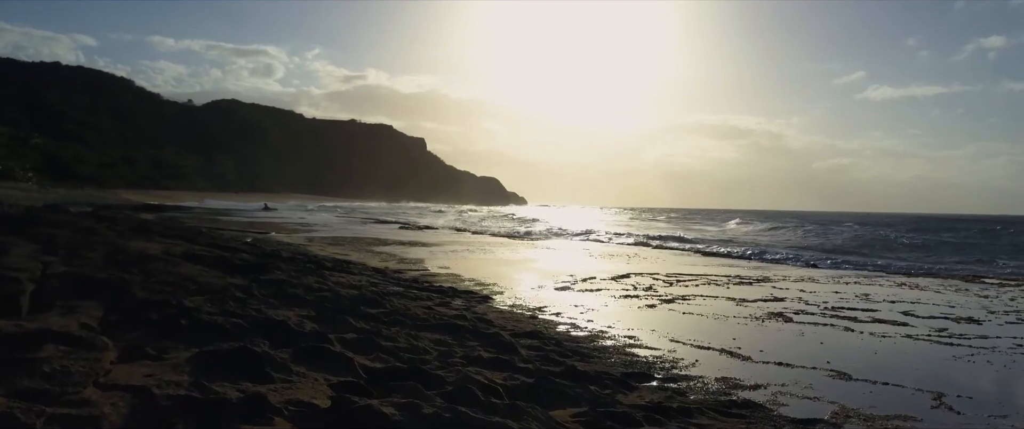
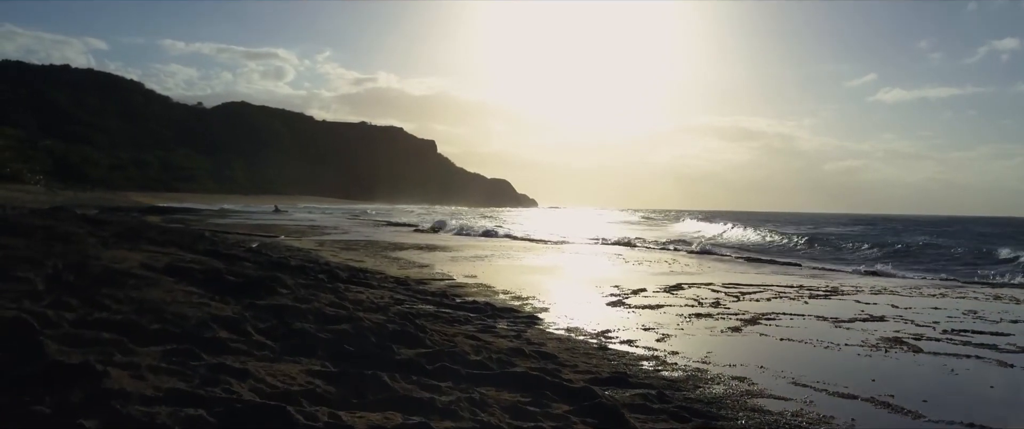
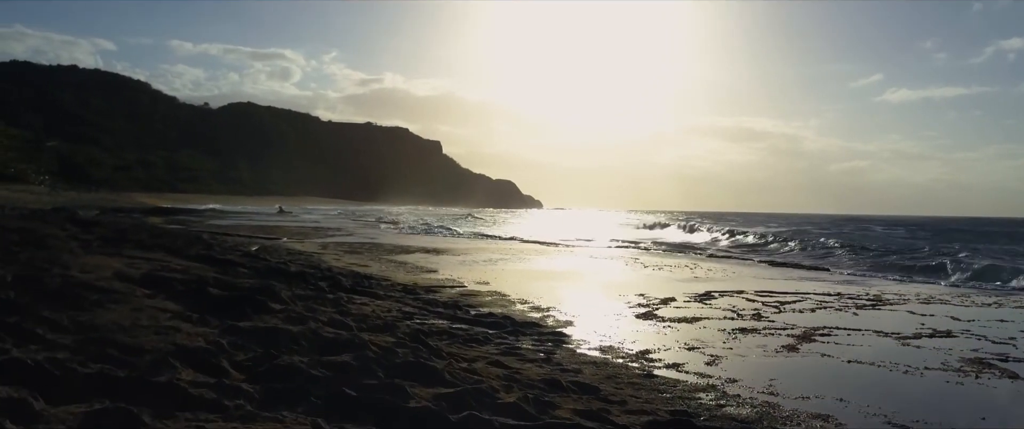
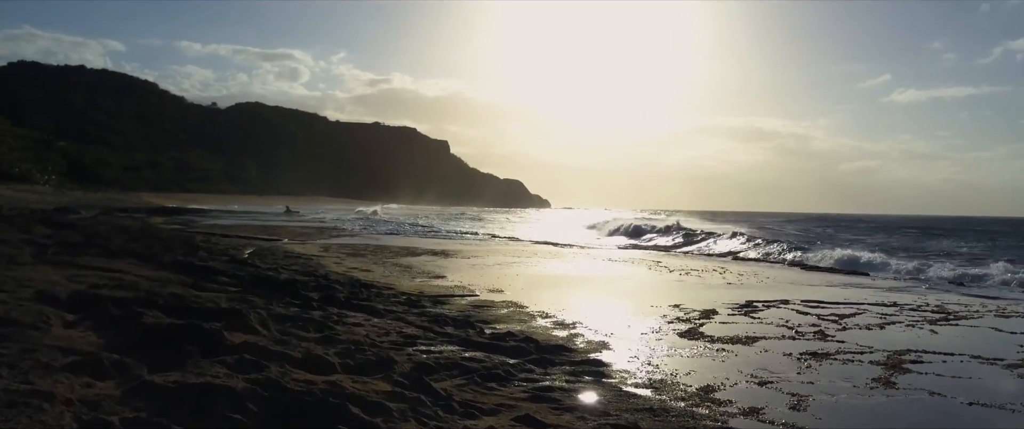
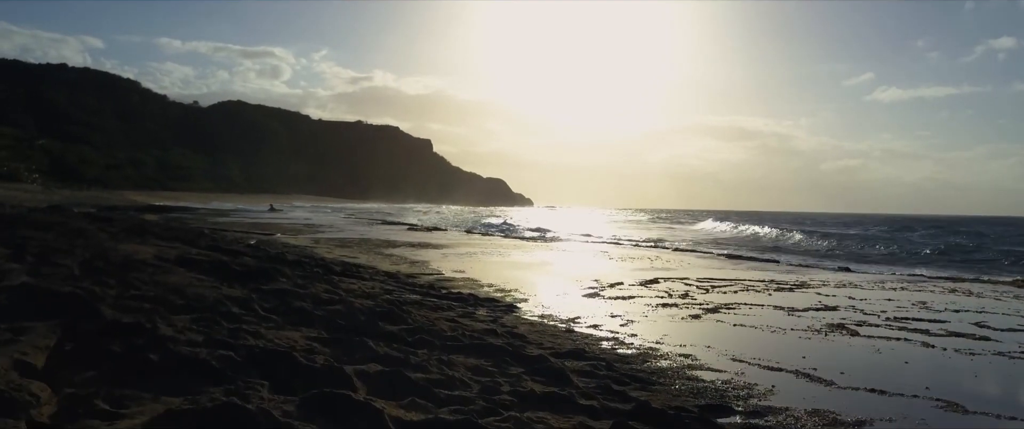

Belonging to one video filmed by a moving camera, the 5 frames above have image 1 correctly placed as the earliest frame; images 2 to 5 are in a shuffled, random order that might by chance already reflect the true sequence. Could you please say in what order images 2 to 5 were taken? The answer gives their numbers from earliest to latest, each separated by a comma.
5, 2, 3, 4
